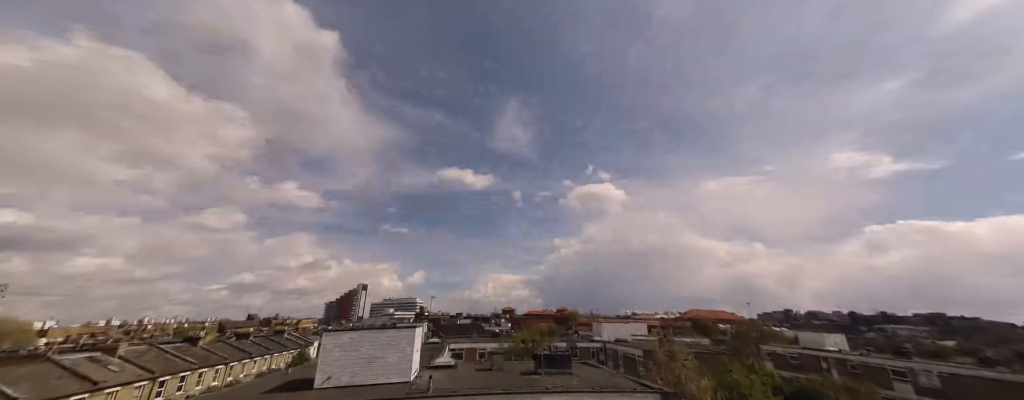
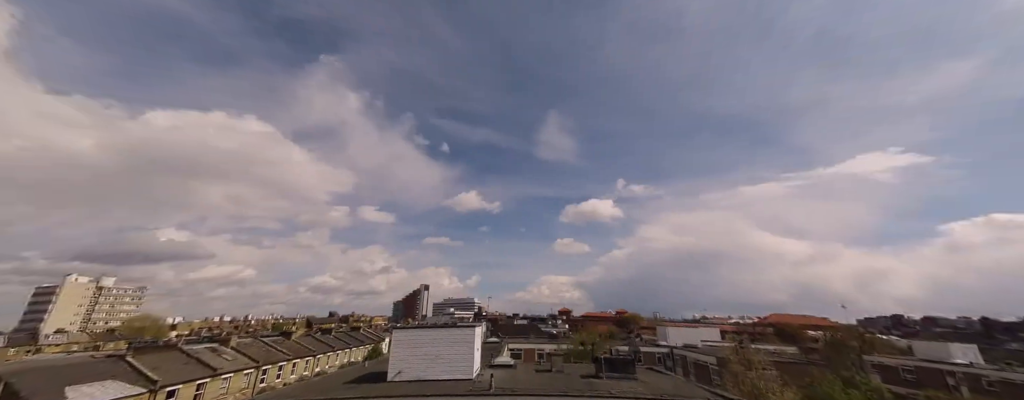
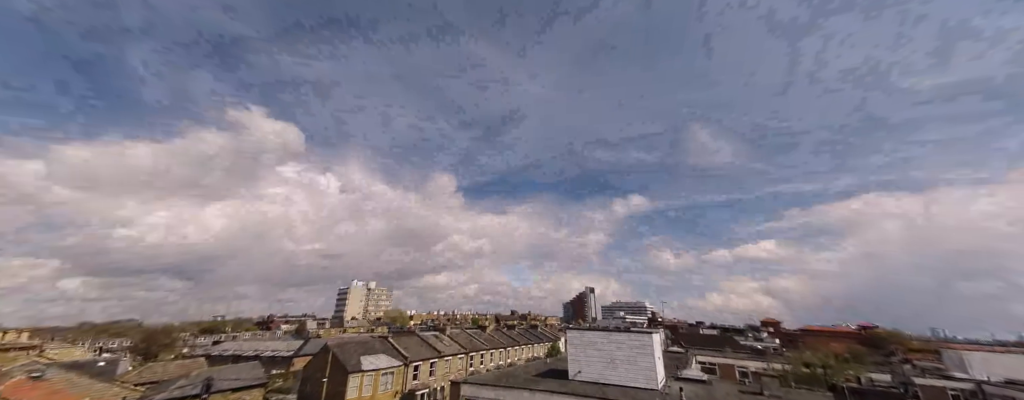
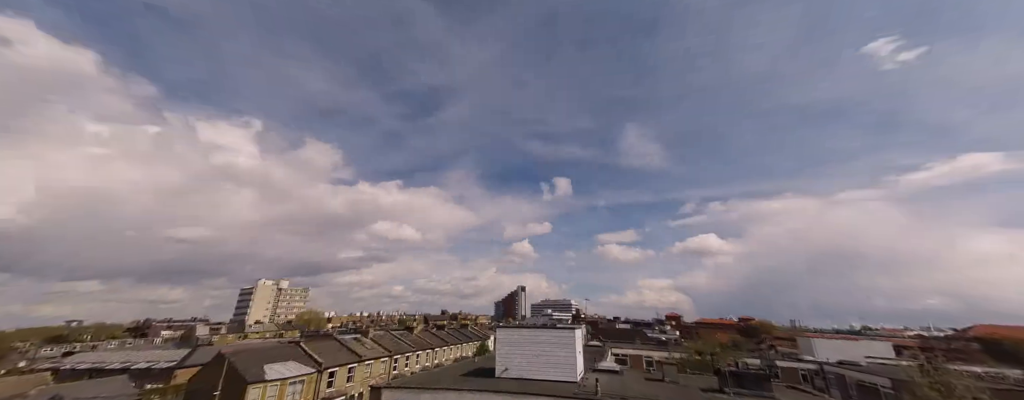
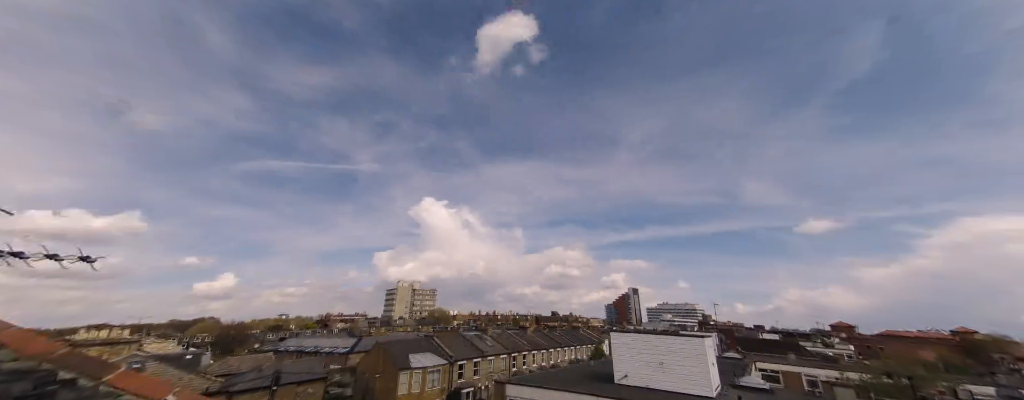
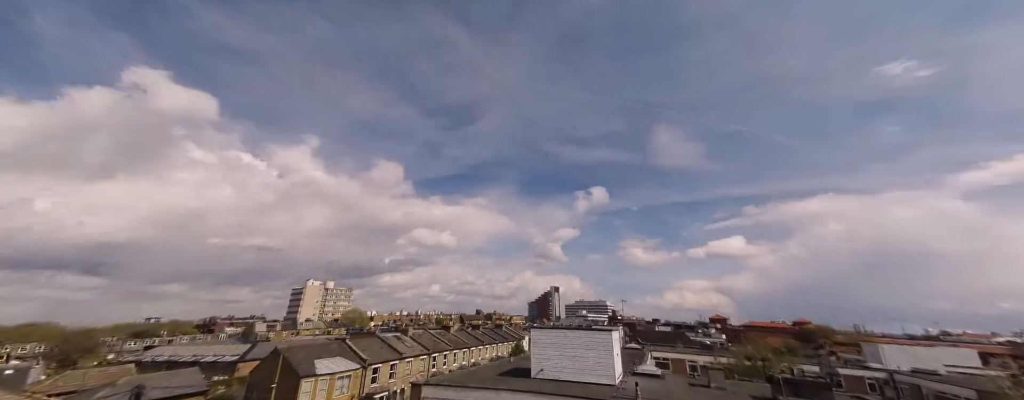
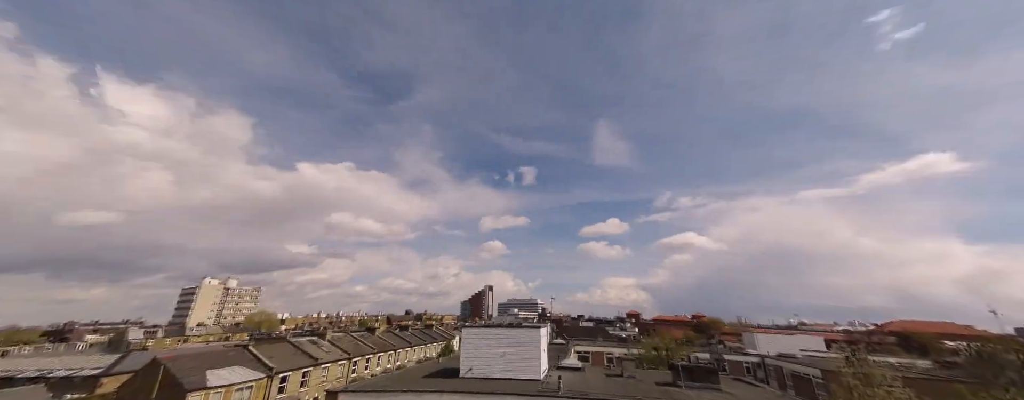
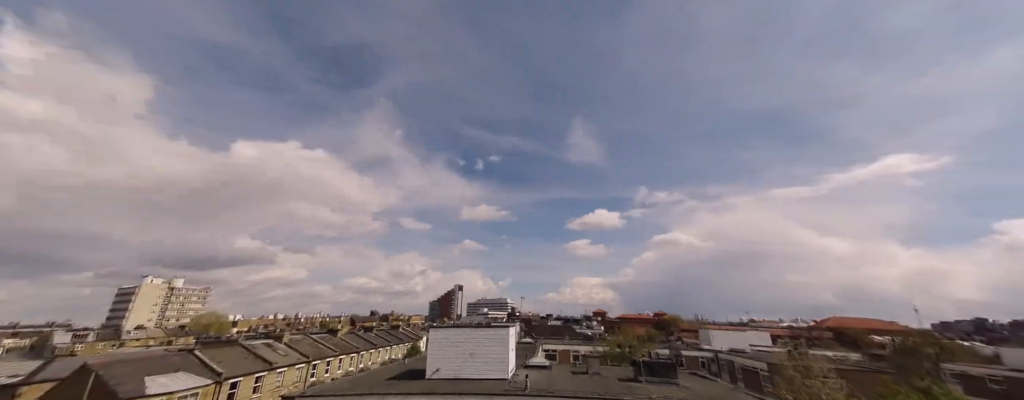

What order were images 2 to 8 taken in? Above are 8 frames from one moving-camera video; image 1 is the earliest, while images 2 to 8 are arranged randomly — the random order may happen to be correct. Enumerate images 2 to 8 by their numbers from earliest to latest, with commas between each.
2, 8, 7, 4, 6, 3, 5
